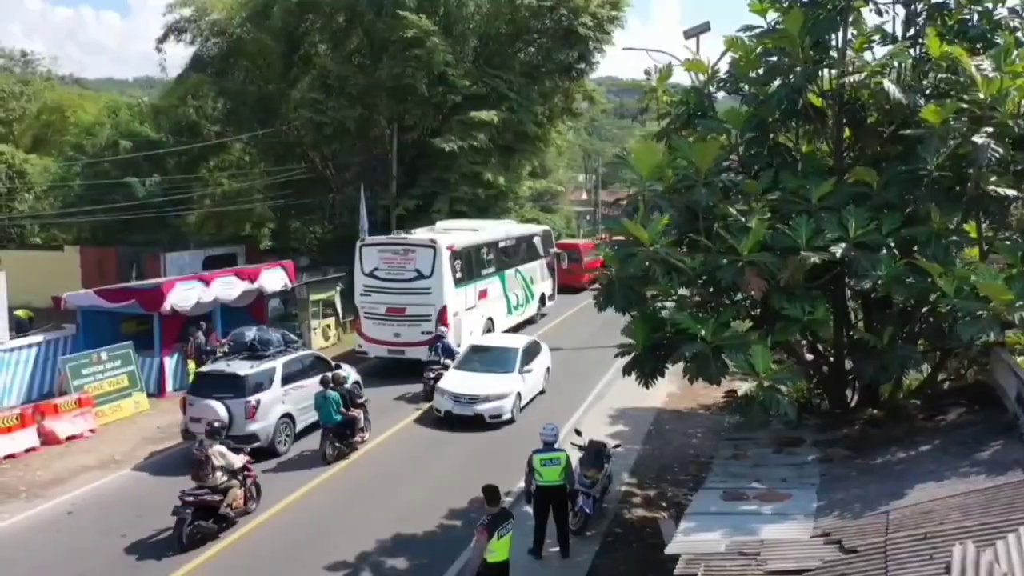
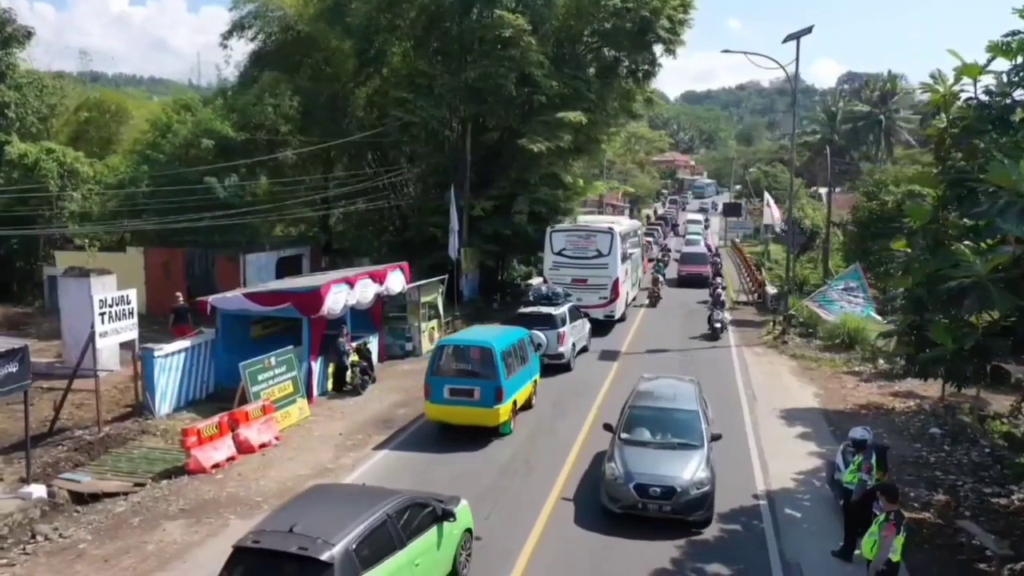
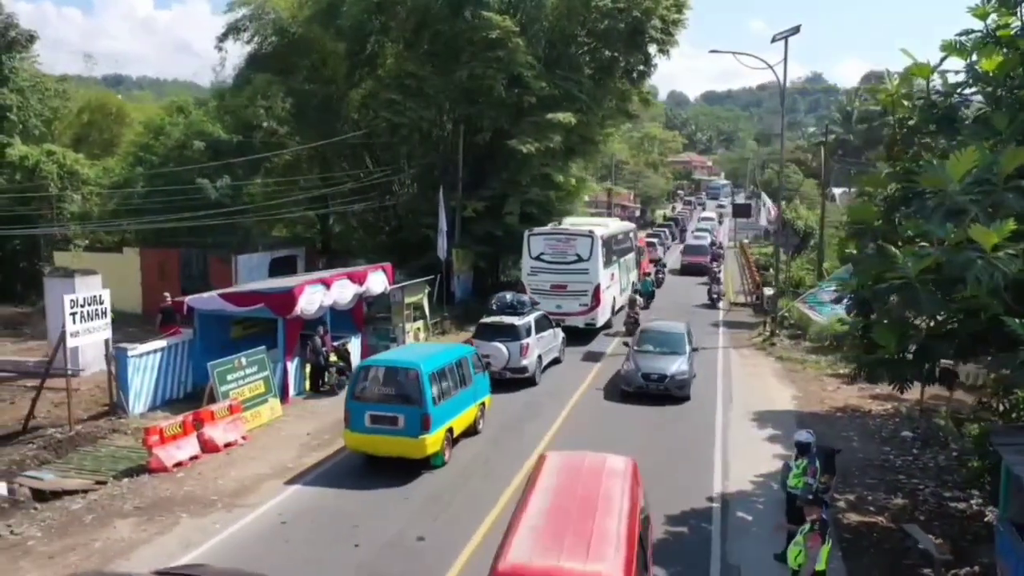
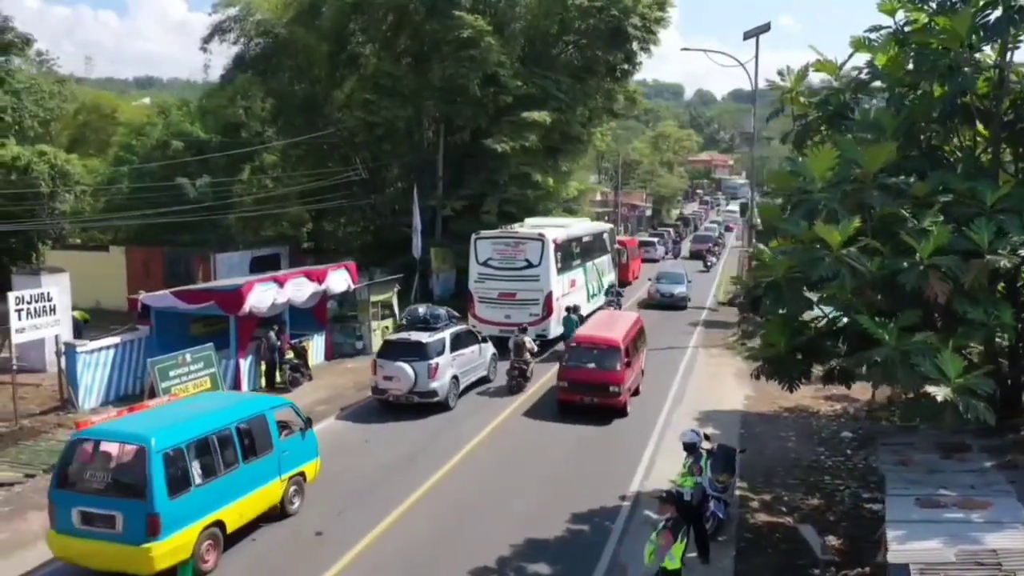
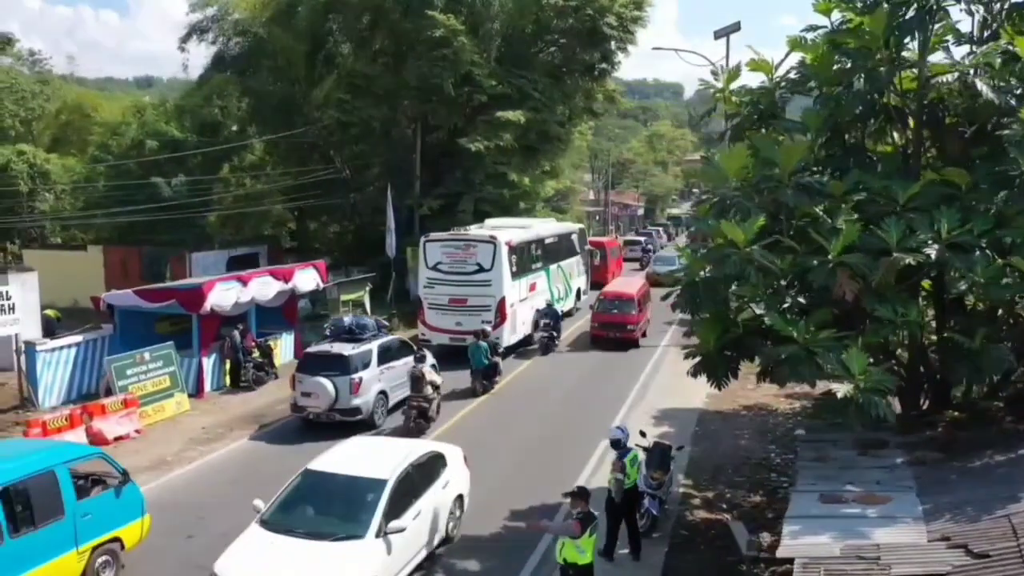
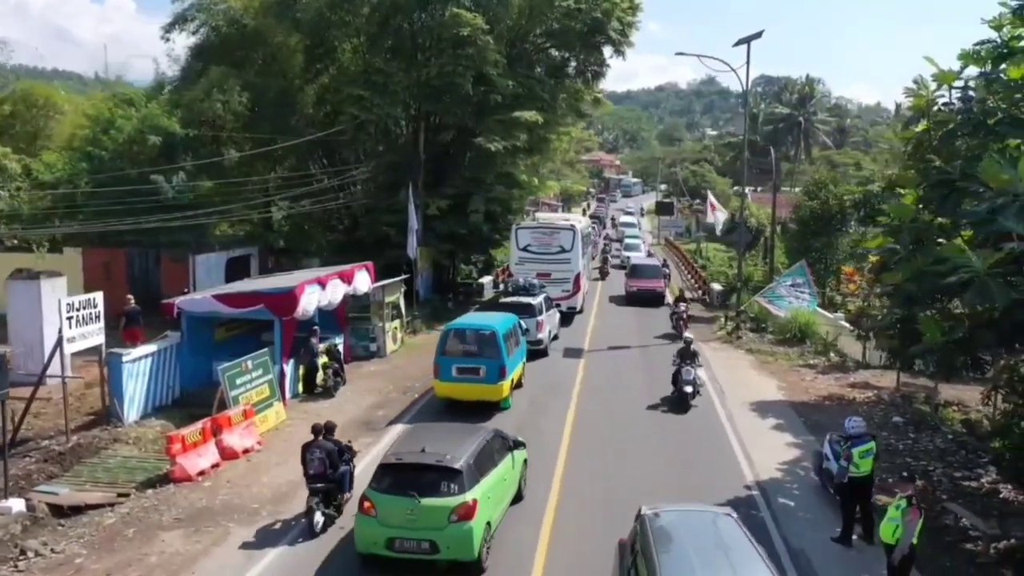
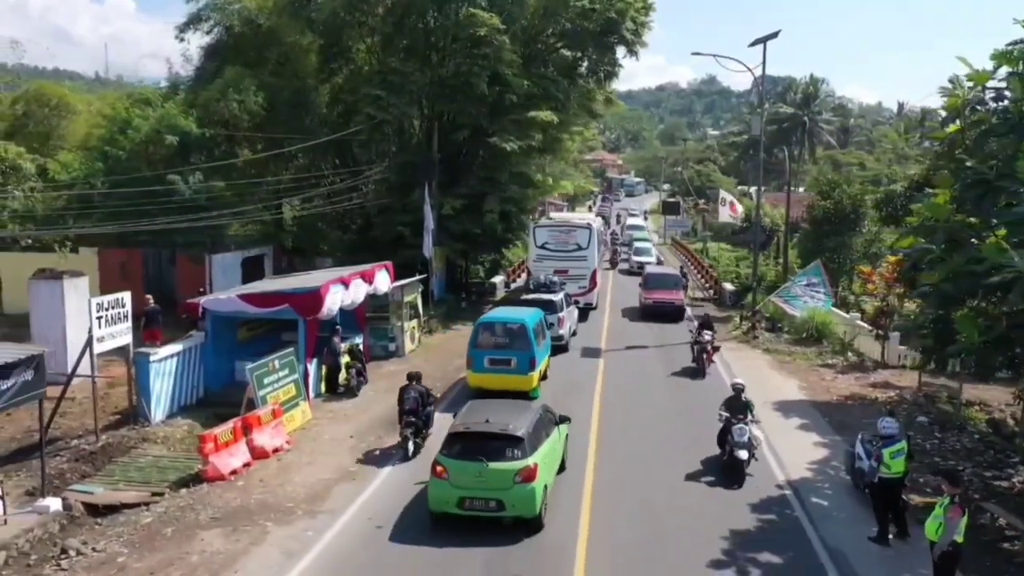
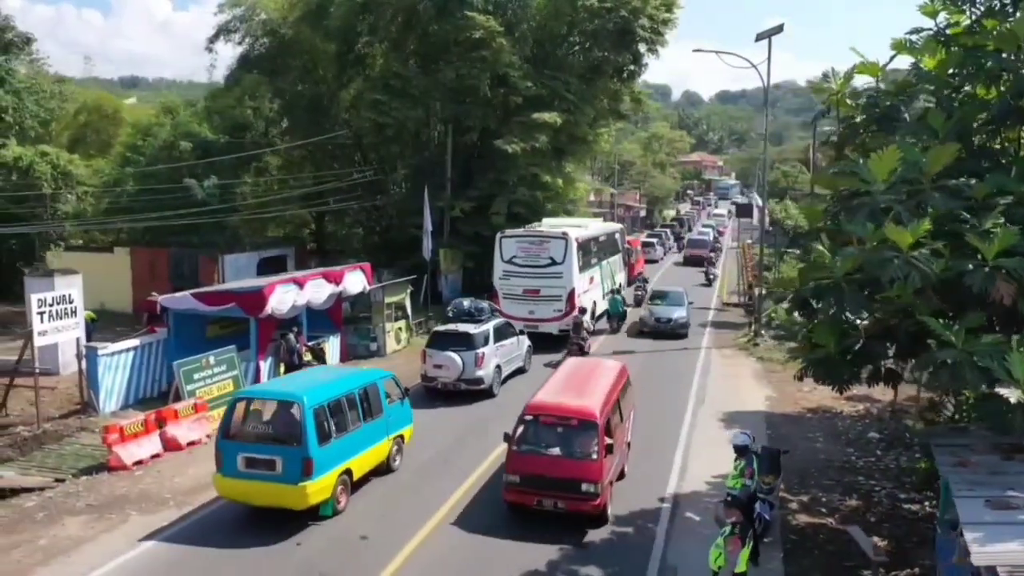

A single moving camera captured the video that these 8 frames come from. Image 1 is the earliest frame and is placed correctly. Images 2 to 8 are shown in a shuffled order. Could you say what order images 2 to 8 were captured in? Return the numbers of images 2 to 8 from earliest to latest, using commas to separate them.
5, 4, 8, 3, 2, 6, 7
